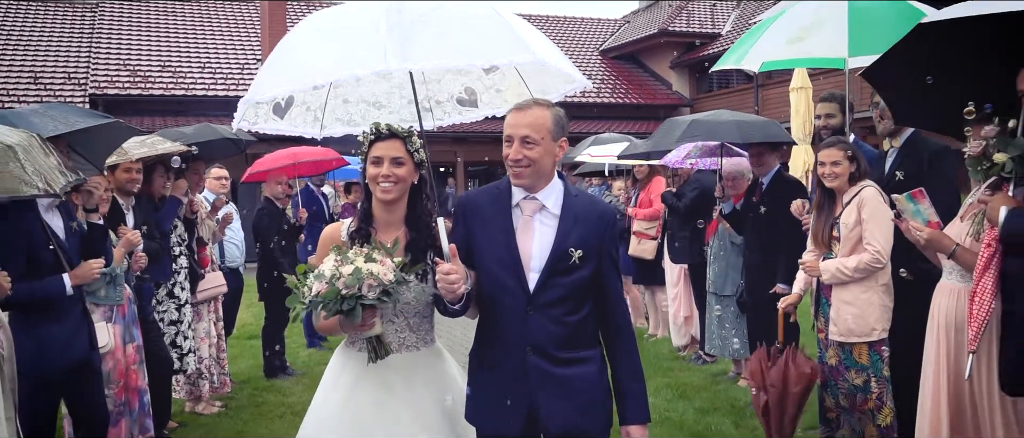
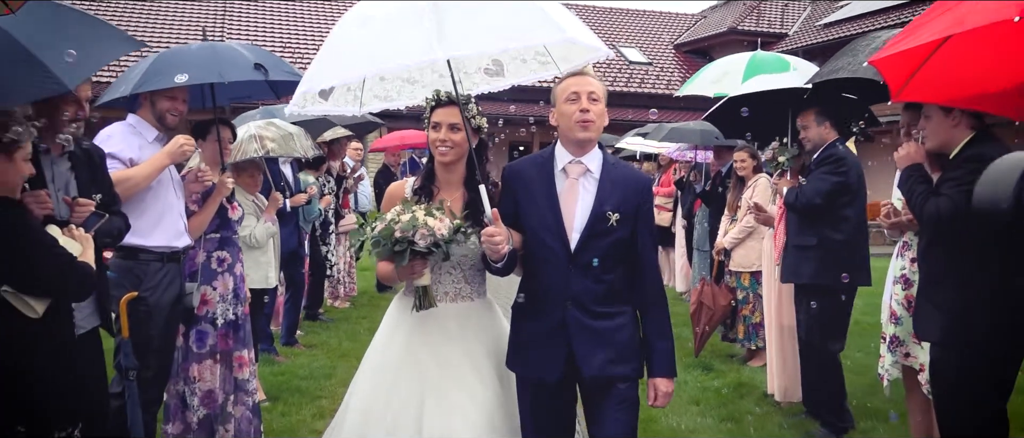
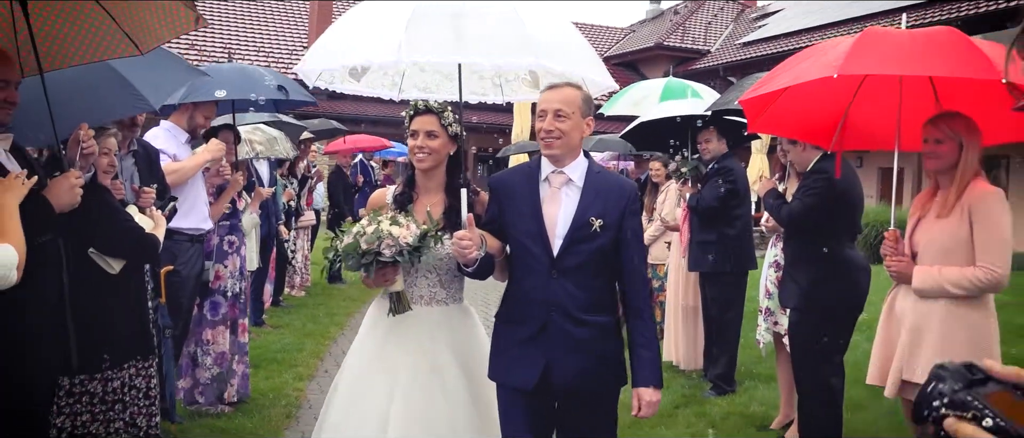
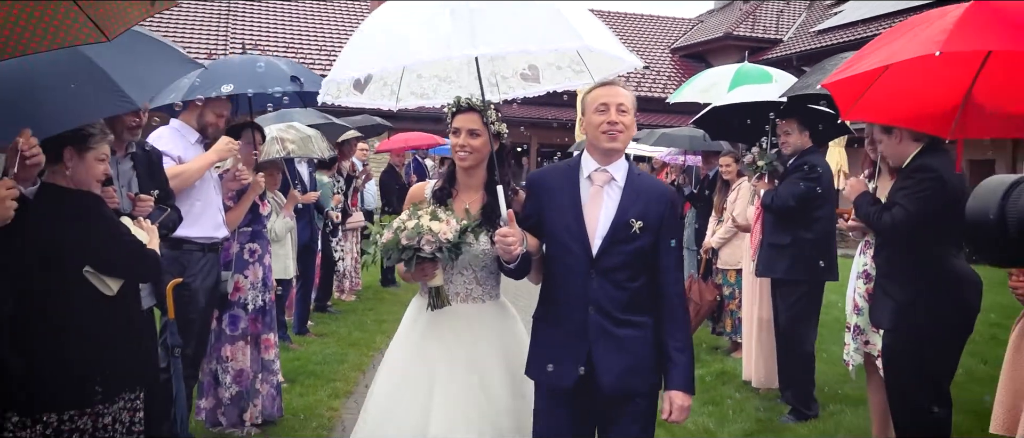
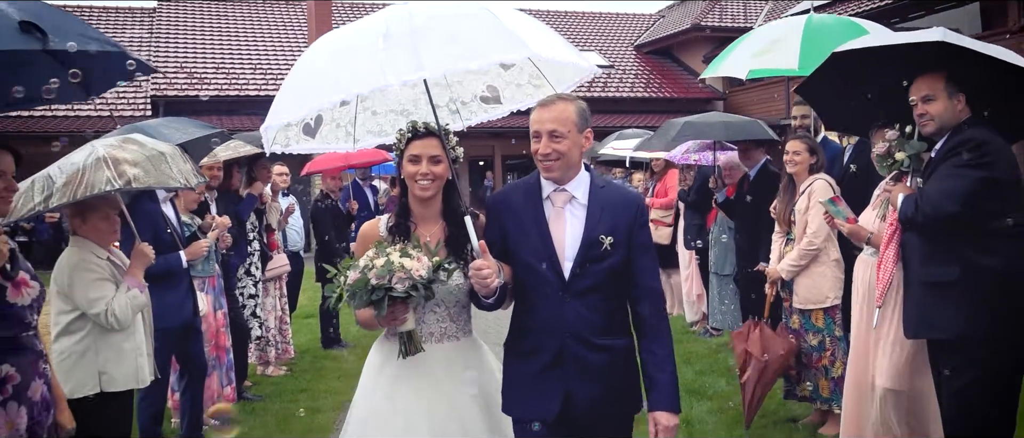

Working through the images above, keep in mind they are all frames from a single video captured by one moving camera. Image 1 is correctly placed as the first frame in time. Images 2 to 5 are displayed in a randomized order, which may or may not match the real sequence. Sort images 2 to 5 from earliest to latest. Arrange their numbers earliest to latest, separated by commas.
5, 2, 4, 3
